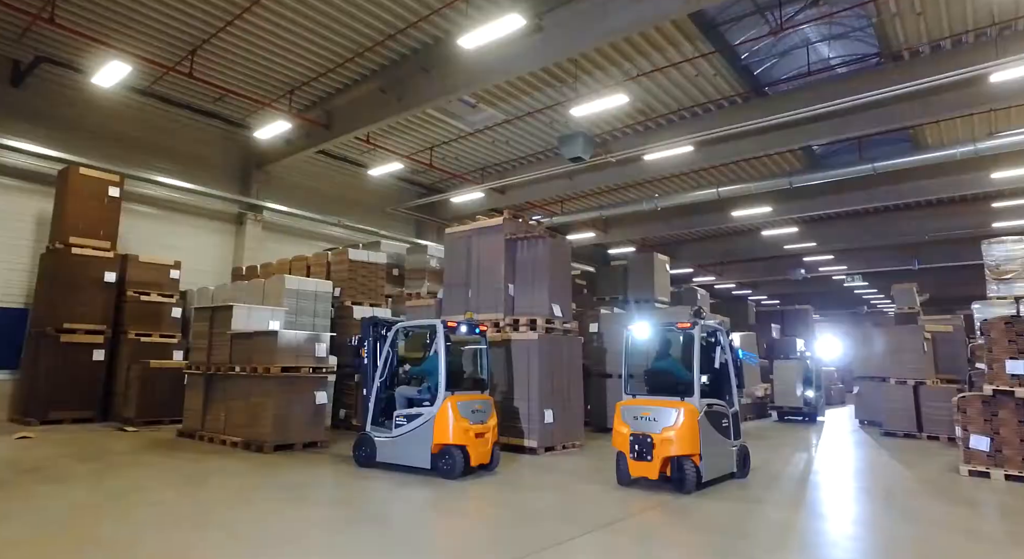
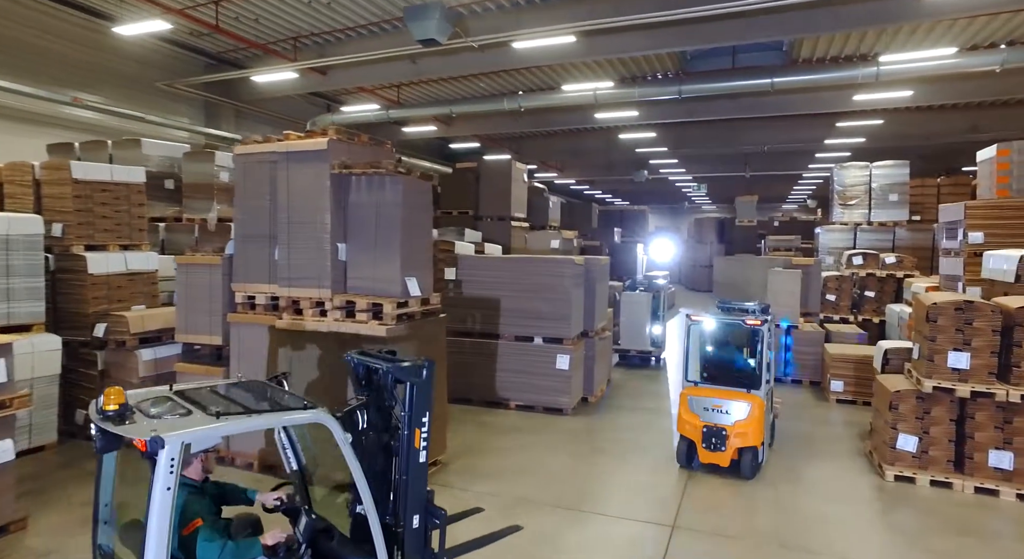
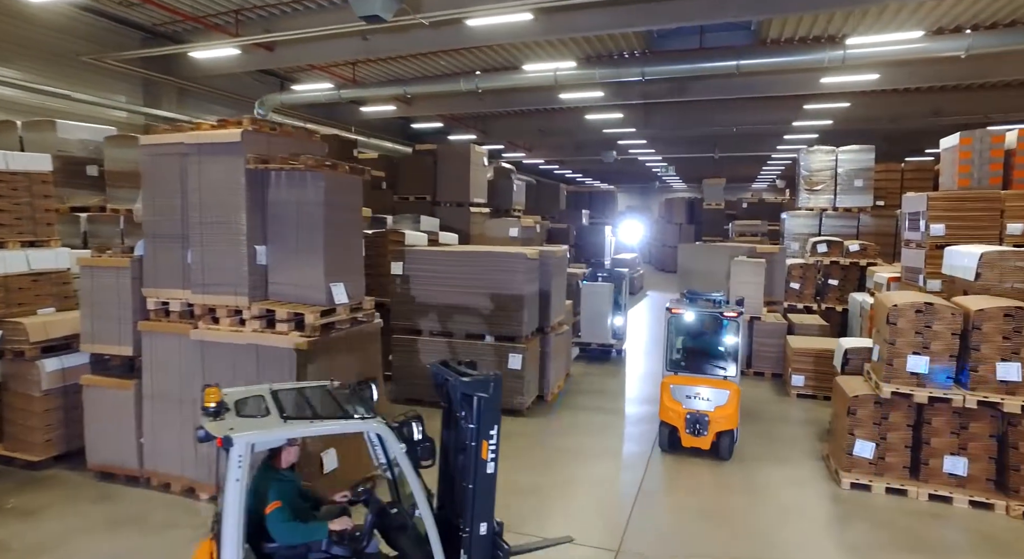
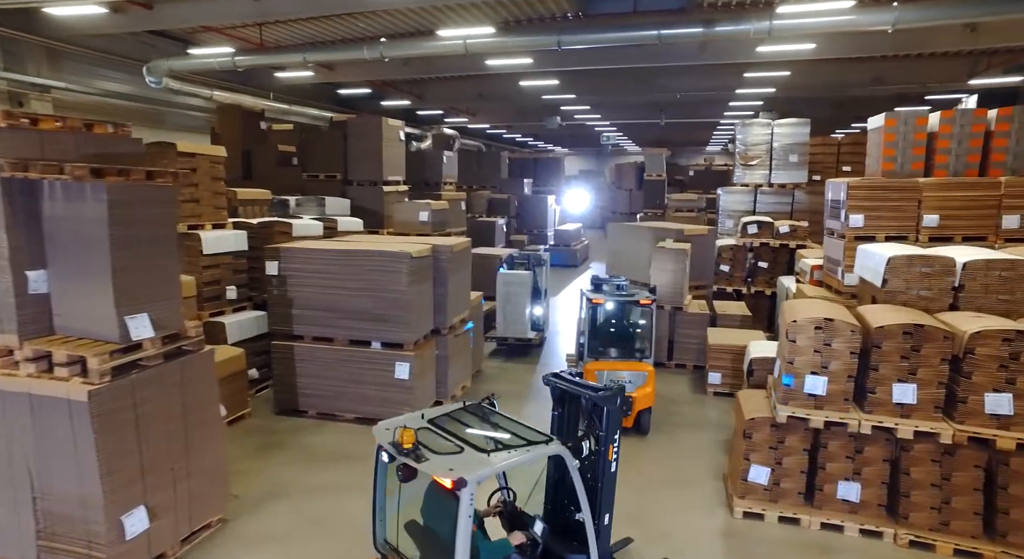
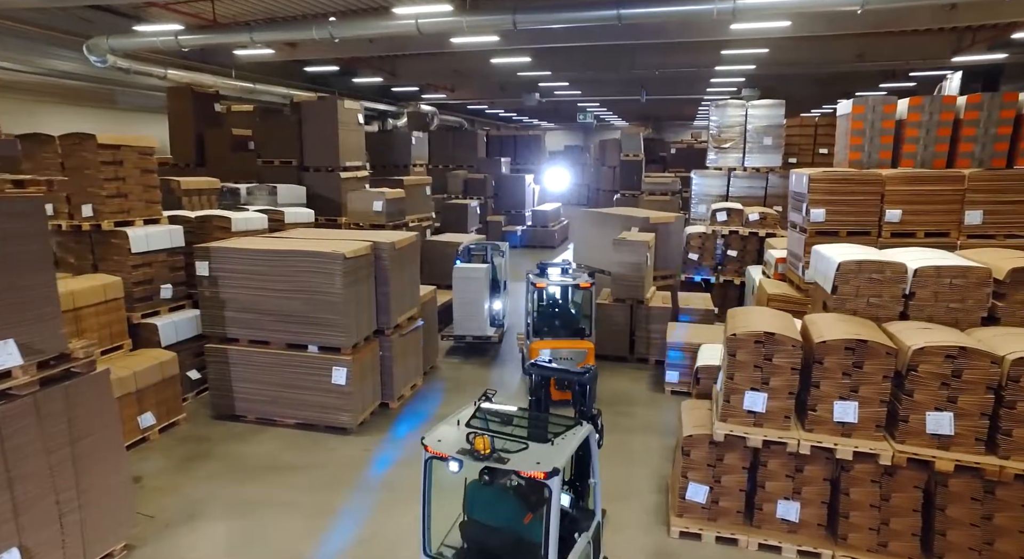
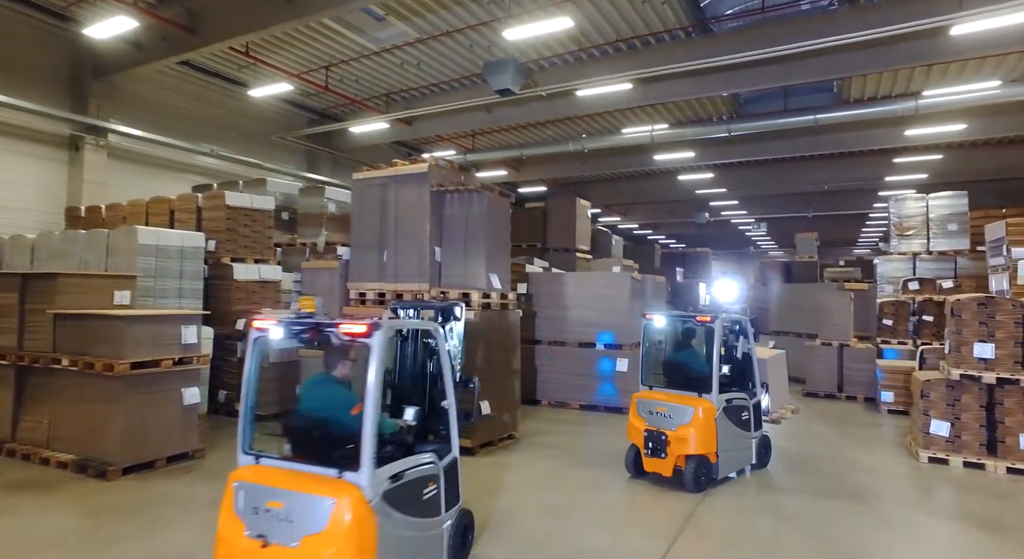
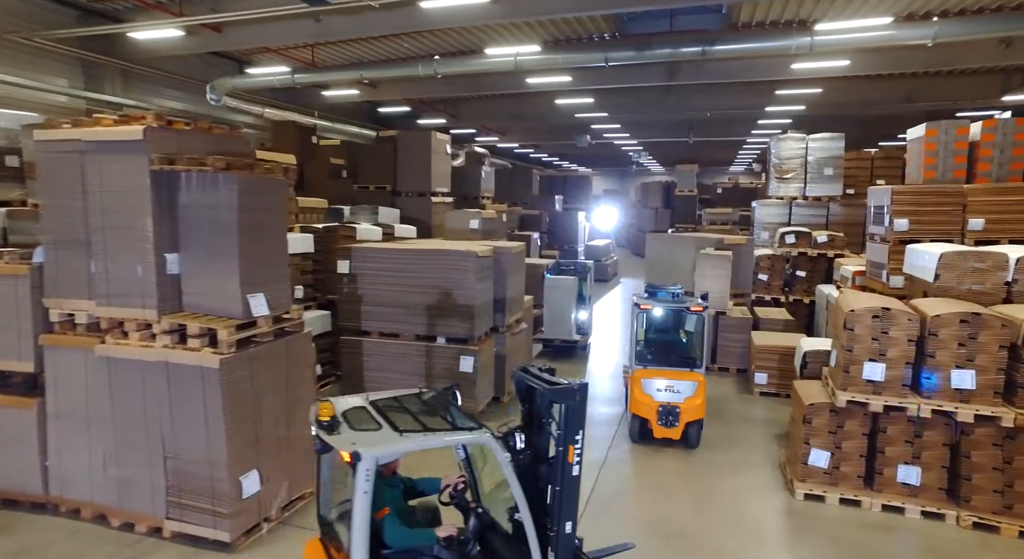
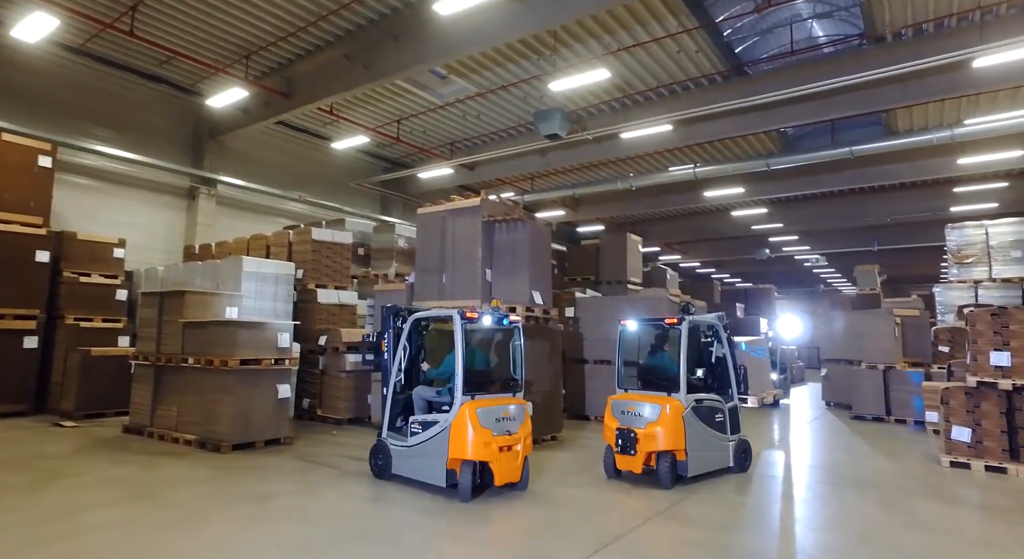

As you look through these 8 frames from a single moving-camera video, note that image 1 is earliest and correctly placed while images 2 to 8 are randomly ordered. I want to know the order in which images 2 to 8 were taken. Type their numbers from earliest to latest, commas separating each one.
8, 6, 2, 3, 7, 4, 5
